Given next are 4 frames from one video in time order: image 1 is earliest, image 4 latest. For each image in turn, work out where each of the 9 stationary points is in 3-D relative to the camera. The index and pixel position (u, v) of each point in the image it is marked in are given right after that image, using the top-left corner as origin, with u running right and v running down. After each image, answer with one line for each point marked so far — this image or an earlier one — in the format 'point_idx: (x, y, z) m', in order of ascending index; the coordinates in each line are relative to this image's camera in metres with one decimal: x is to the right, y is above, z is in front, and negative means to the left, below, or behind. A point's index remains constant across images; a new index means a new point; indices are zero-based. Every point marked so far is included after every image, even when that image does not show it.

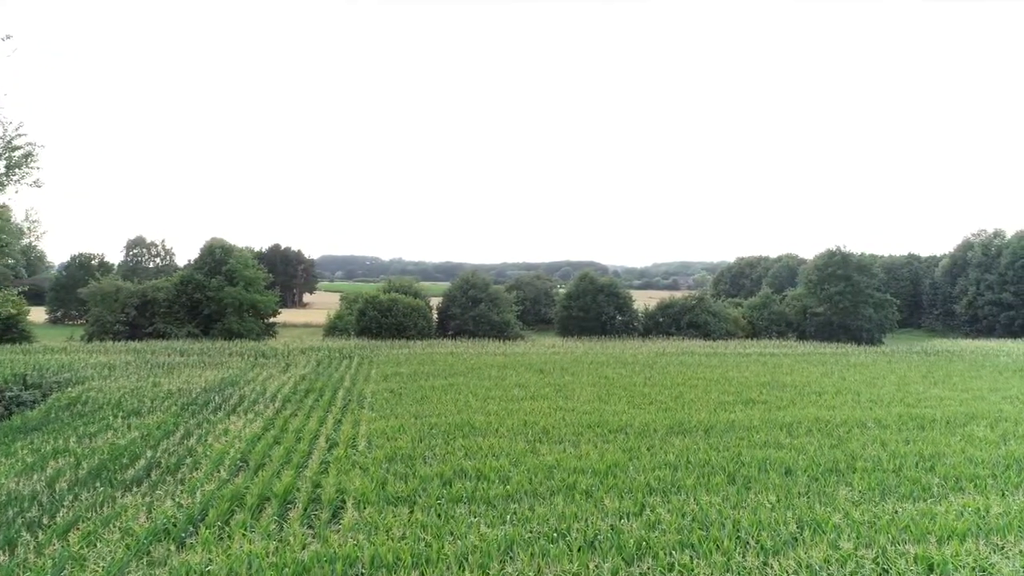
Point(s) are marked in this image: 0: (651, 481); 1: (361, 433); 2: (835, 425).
0: (+2.0, -2.7, +7.8) m
1: (-2.9, -2.8, +10.6) m
2: (+6.1, -2.6, +10.5) m
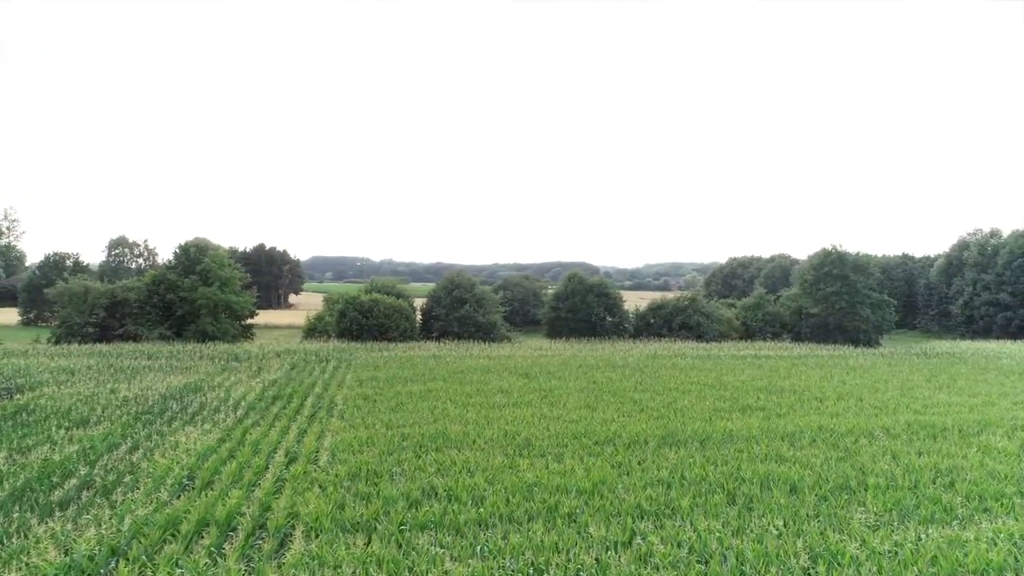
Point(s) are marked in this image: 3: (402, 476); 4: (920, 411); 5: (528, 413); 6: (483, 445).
0: (+1.6, -2.7, +6.9) m
1: (-3.2, -2.7, +9.7) m
2: (+5.7, -2.6, +9.7) m
3: (-1.6, -2.7, +8.1) m
4: (+8.3, -2.5, +11.2) m
5: (+0.3, -2.6, +11.4) m
6: (-0.5, -2.6, +9.3) m
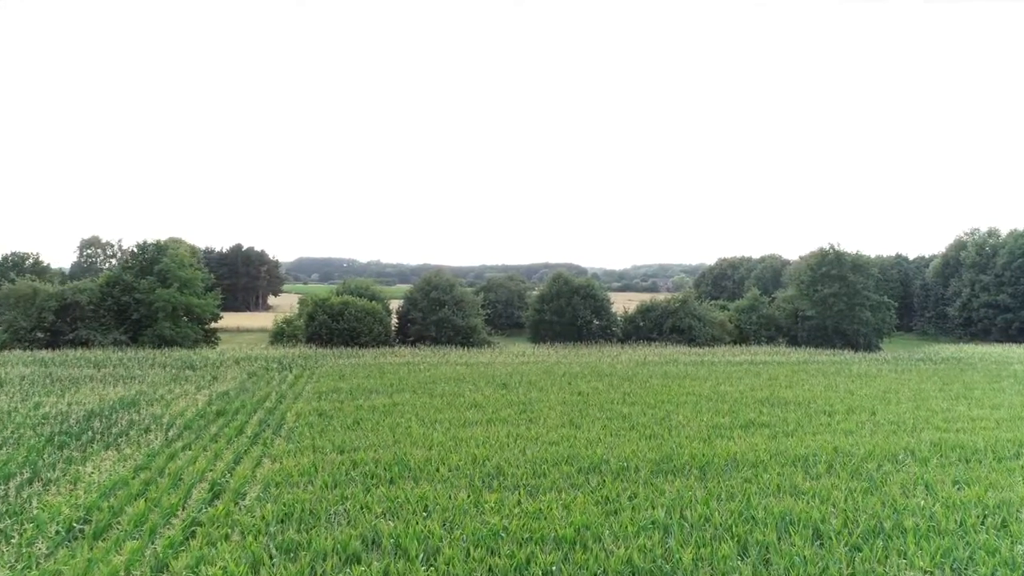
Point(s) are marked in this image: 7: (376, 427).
0: (+1.2, -2.7, +5.6) m
1: (-3.7, -2.7, +8.2) m
2: (+5.3, -2.6, +8.4) m
3: (-2.0, -2.8, +6.7) m
4: (+7.8, -2.5, +10.0) m
5: (-0.2, -2.6, +10.0) m
6: (-0.9, -2.7, +7.9) m
7: (-2.6, -2.6, +10.5) m
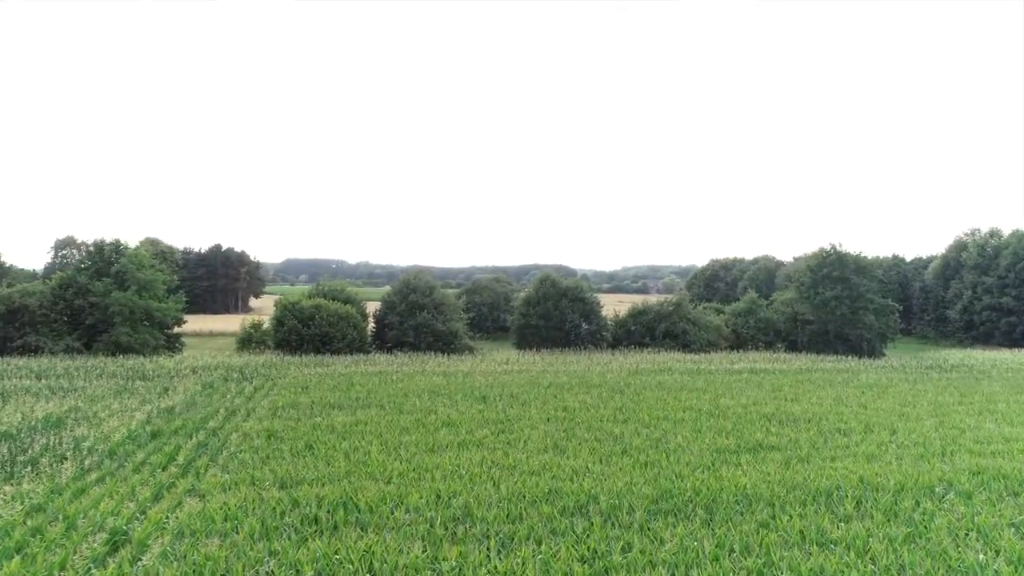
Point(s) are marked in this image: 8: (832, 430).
0: (+0.9, -2.7, +4.2) m
1: (-4.1, -2.8, +6.8) m
2: (+4.9, -2.6, +7.1) m
3: (-2.4, -2.8, +5.3) m
4: (+7.4, -2.6, +8.8) m
5: (-0.6, -2.7, +8.6) m
6: (-1.3, -2.7, +6.5) m
7: (-3.0, -2.7, +9.1) m
8: (+5.9, -2.6, +10.2) m
